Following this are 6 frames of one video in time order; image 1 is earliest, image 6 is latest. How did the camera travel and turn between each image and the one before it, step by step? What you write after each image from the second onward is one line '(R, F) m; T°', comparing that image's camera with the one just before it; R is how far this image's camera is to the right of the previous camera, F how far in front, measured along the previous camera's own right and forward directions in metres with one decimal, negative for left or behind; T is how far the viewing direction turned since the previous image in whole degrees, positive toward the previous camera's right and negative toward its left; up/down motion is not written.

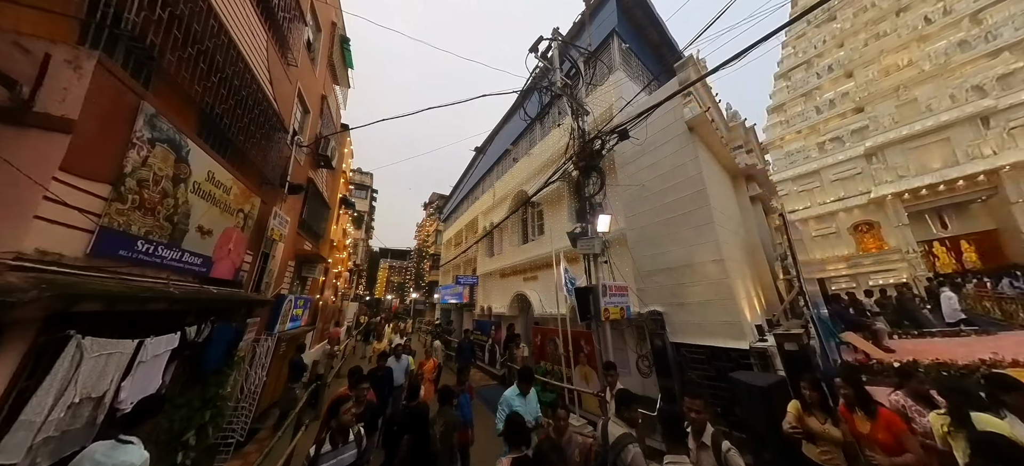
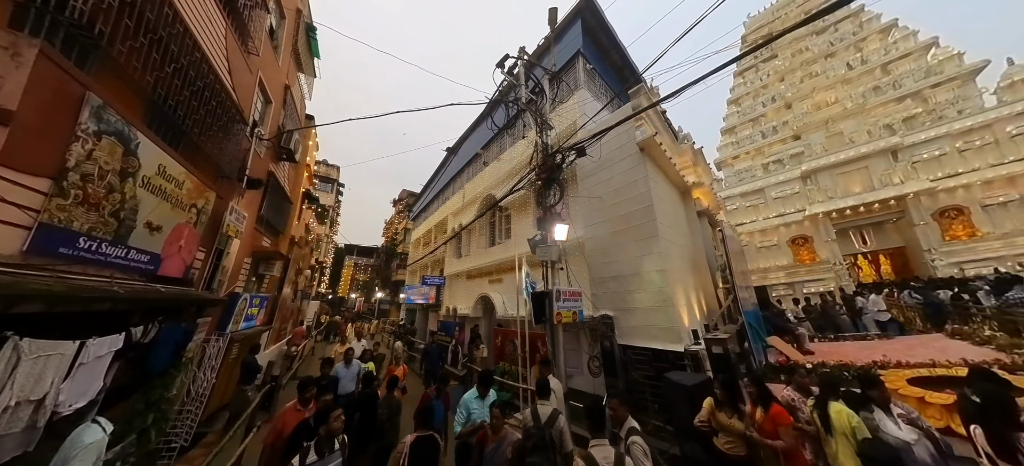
(+0.3, -0.3) m; +5°
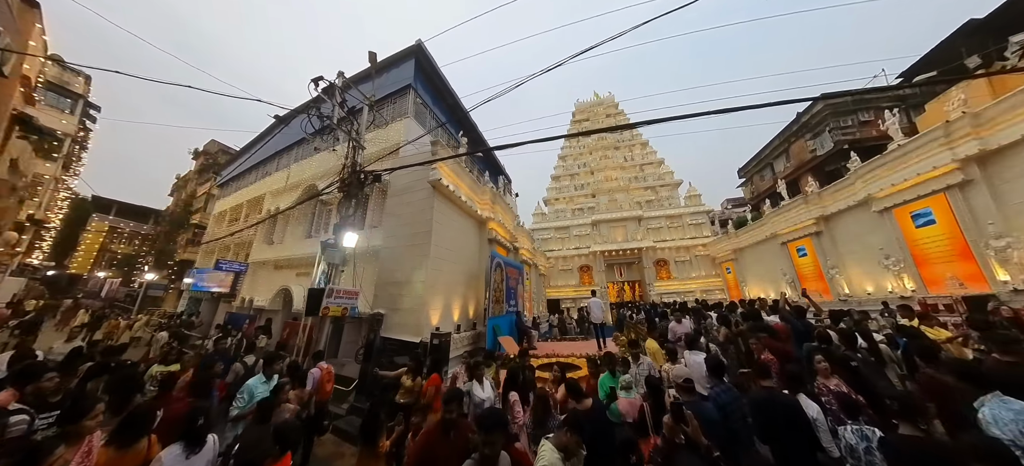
(+2.5, -2.1) m; +22°
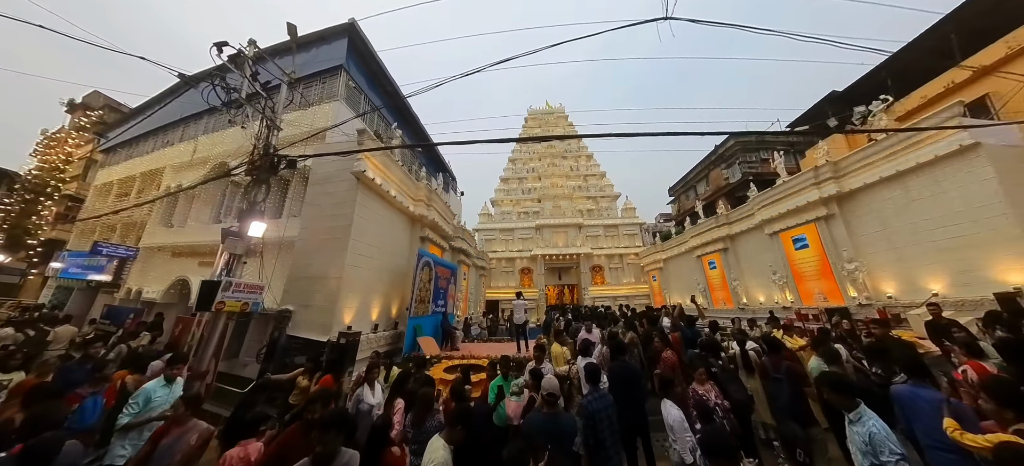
(+1.1, -0.3) m; +8°
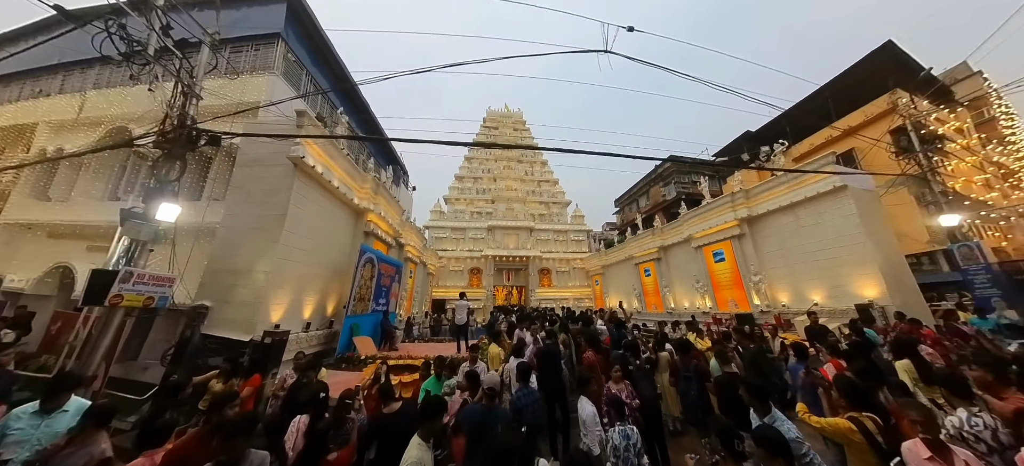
(+0.4, -0.3) m; +8°
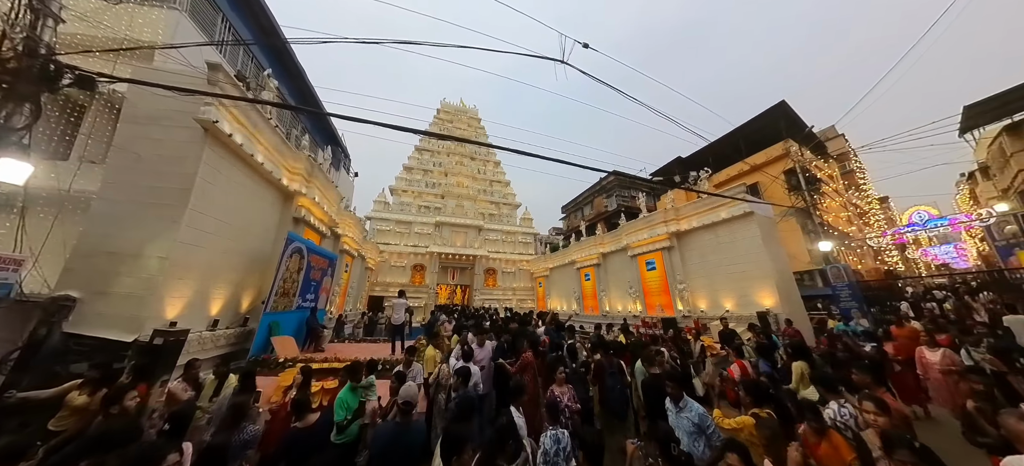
(+0.1, +0.1) m; +9°
